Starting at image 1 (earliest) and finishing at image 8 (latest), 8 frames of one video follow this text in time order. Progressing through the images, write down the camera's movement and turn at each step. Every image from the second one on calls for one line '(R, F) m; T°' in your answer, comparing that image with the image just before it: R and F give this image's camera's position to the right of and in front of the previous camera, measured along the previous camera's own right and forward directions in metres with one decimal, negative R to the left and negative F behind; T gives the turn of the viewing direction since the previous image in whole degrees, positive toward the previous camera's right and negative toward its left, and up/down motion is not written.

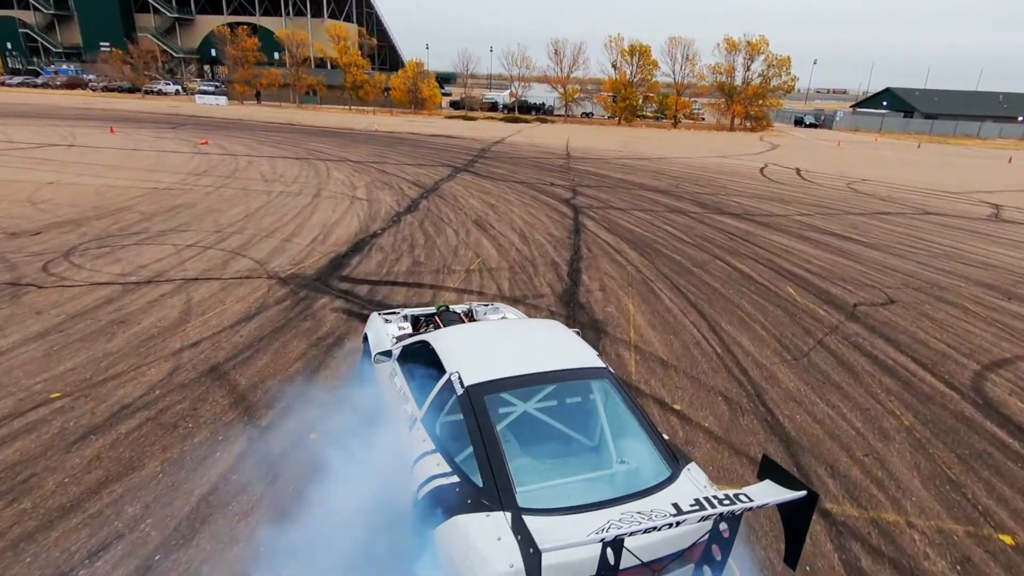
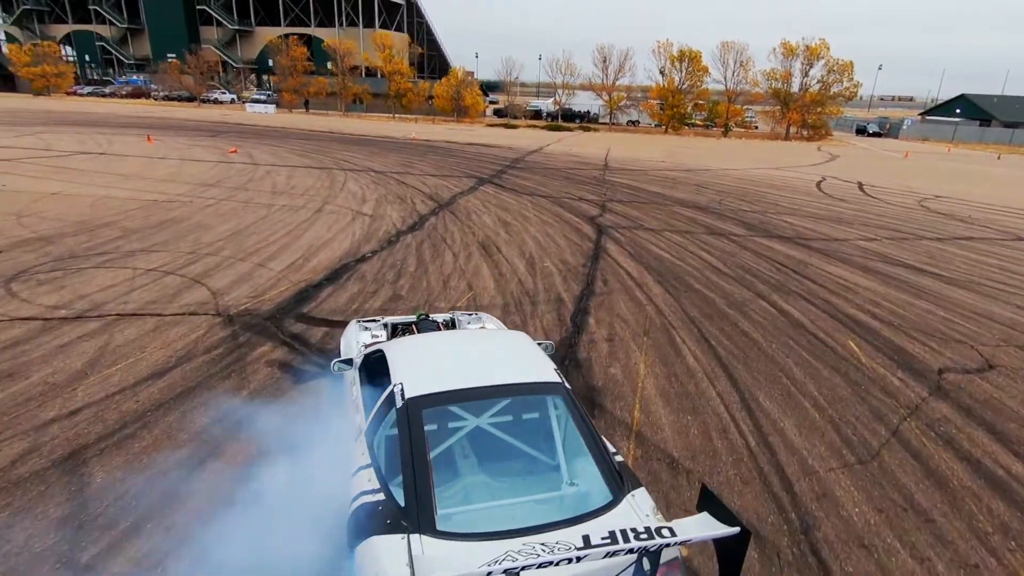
(+0.7, +1.5) m; -5°
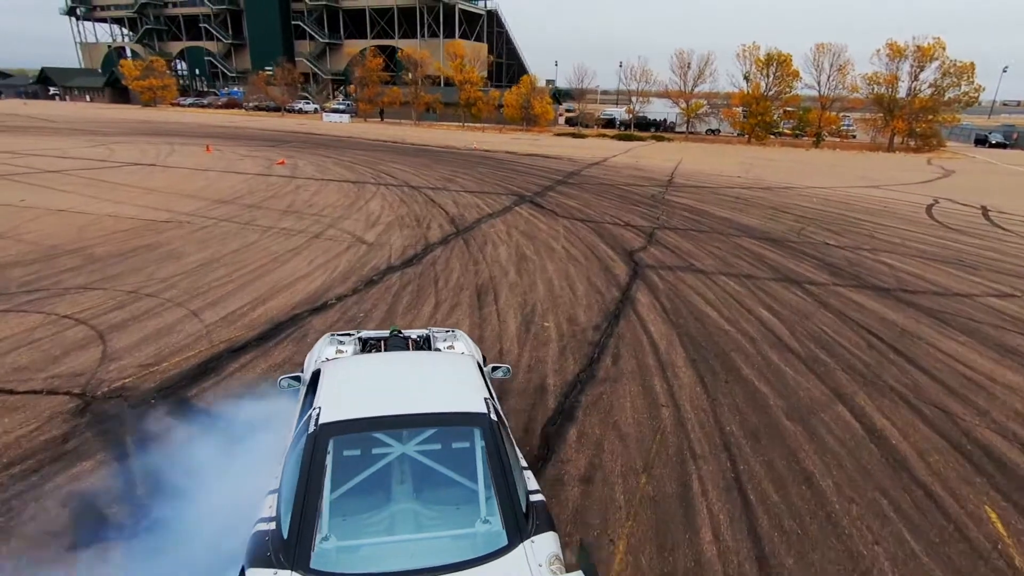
(+1.1, +2.2) m; -8°
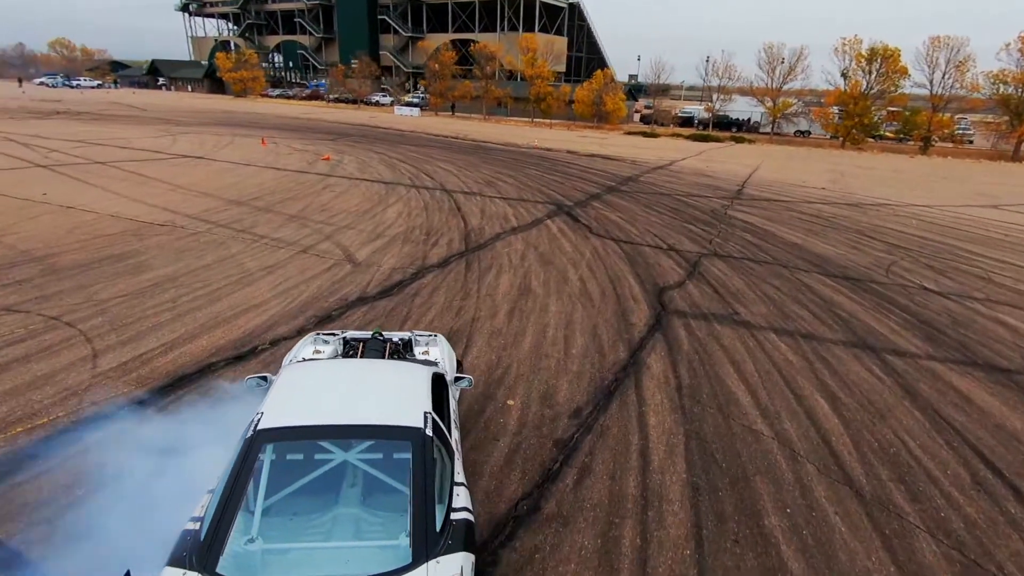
(+1.2, +1.9) m; -7°
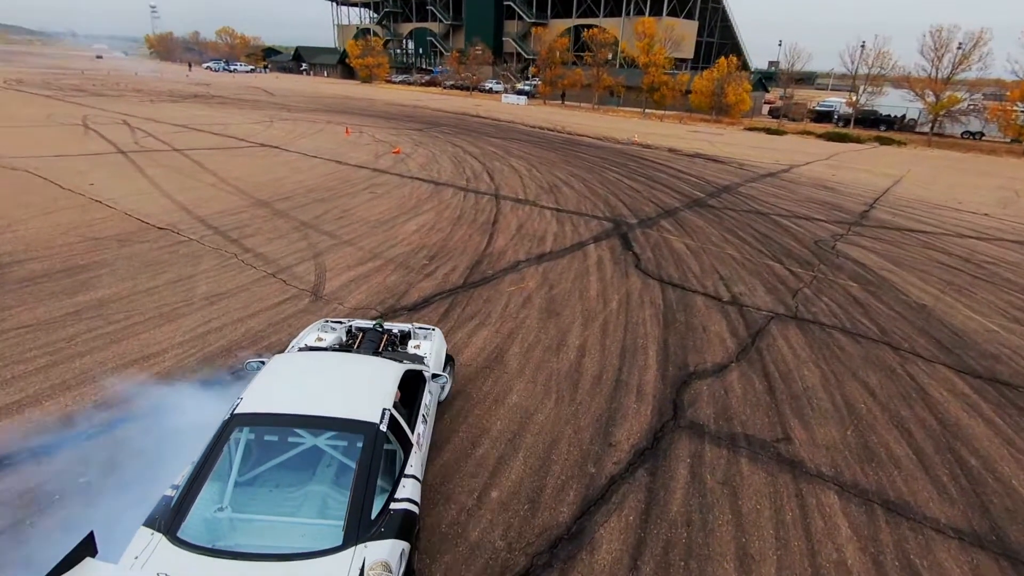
(+1.7, +2.5) m; -11°
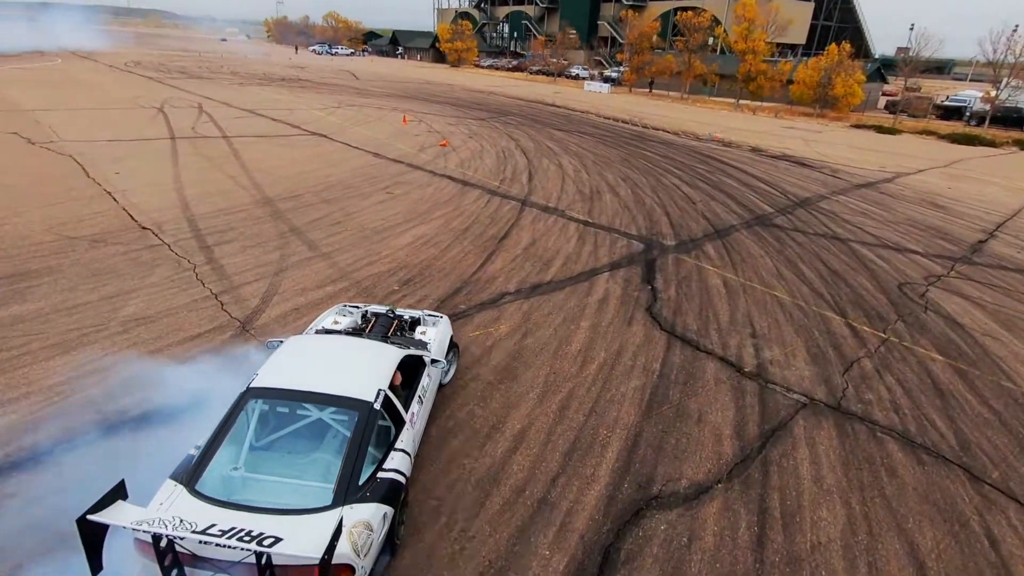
(+1.6, +1.8) m; -9°
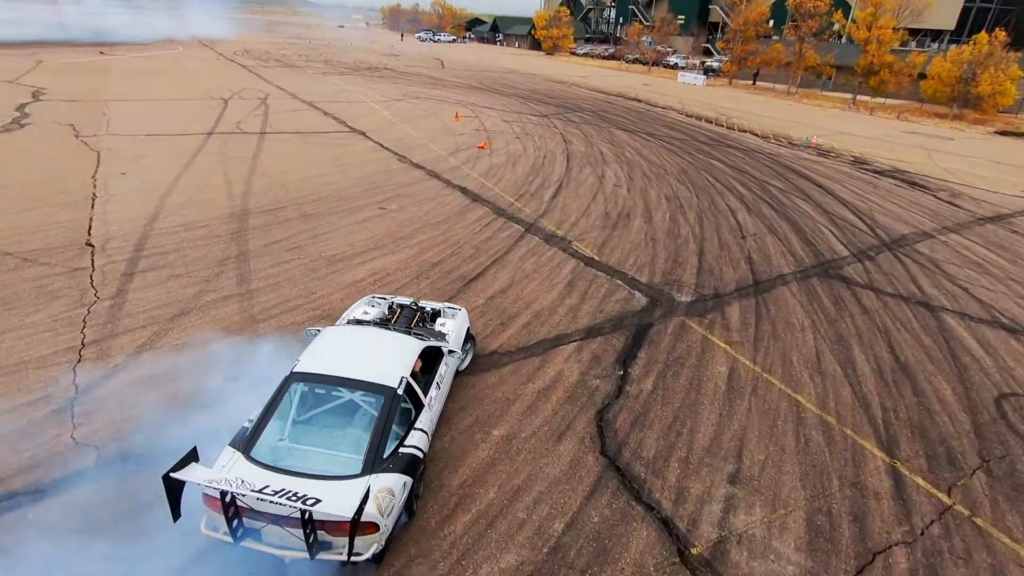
(+2.1, +2.2) m; -9°
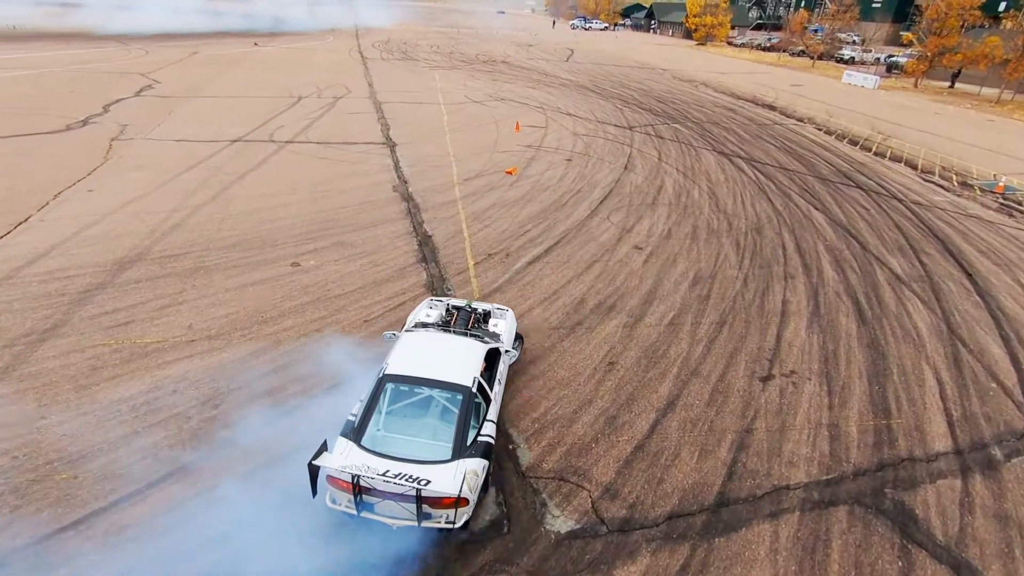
(+3.7, +4.1) m; -15°
